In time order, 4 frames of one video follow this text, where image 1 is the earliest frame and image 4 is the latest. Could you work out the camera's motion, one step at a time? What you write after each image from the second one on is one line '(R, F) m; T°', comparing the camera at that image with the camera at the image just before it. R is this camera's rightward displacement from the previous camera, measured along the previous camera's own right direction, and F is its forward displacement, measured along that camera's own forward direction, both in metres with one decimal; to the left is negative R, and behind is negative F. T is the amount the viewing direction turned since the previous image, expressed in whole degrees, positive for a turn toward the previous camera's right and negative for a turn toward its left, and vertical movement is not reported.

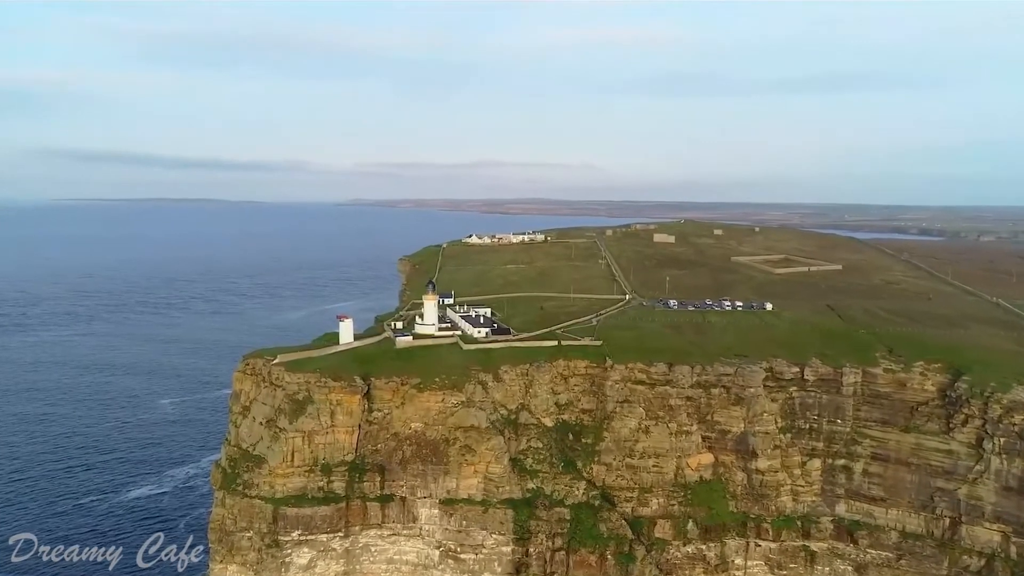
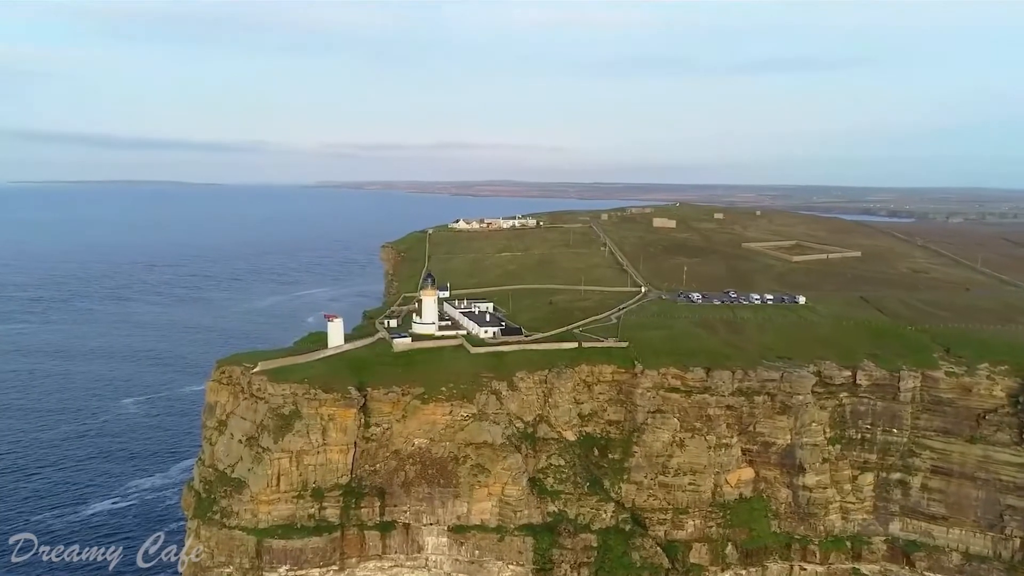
(-2.0, +5.1) m; +2°
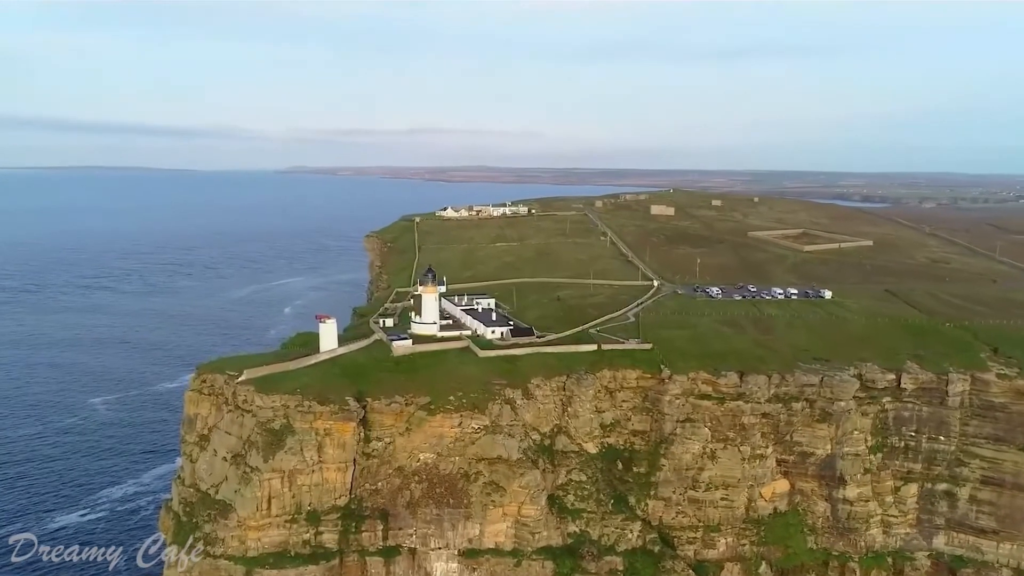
(-1.7, +3.5) m; +2°
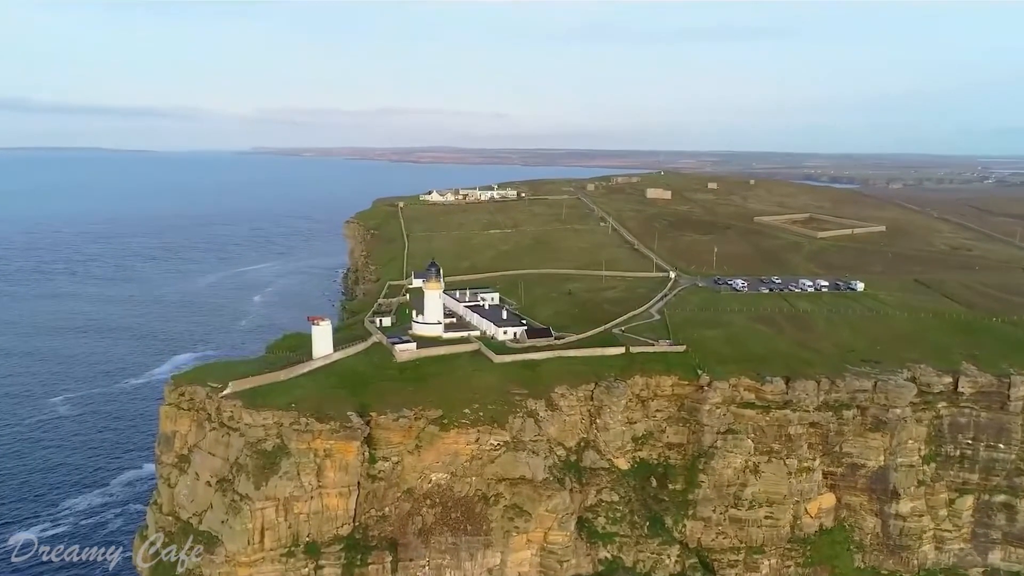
(-2.0, +3.7) m; +2°
